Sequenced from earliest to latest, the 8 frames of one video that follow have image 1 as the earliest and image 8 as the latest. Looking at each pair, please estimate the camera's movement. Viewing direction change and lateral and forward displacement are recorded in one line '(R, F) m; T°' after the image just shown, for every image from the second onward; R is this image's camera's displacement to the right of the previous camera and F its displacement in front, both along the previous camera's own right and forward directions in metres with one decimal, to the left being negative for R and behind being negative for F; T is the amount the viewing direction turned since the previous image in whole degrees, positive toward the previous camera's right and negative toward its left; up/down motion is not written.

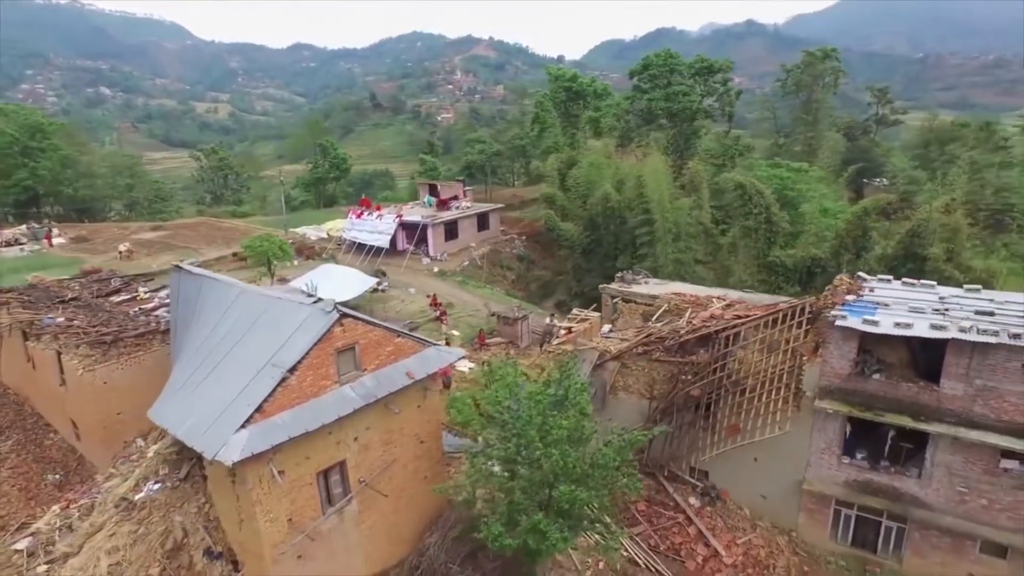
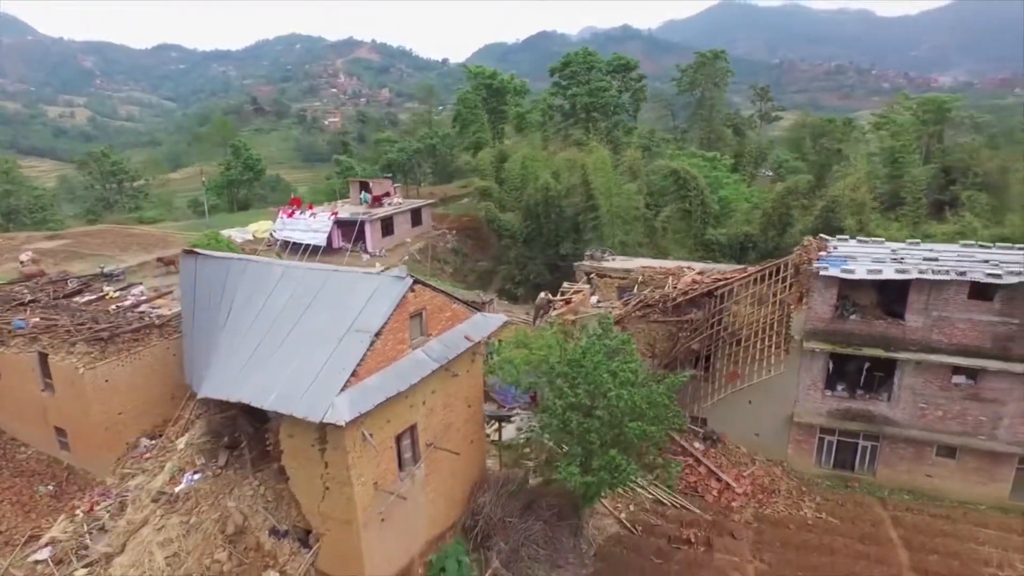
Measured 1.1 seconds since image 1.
(-3.2, -0.6) m; +10°
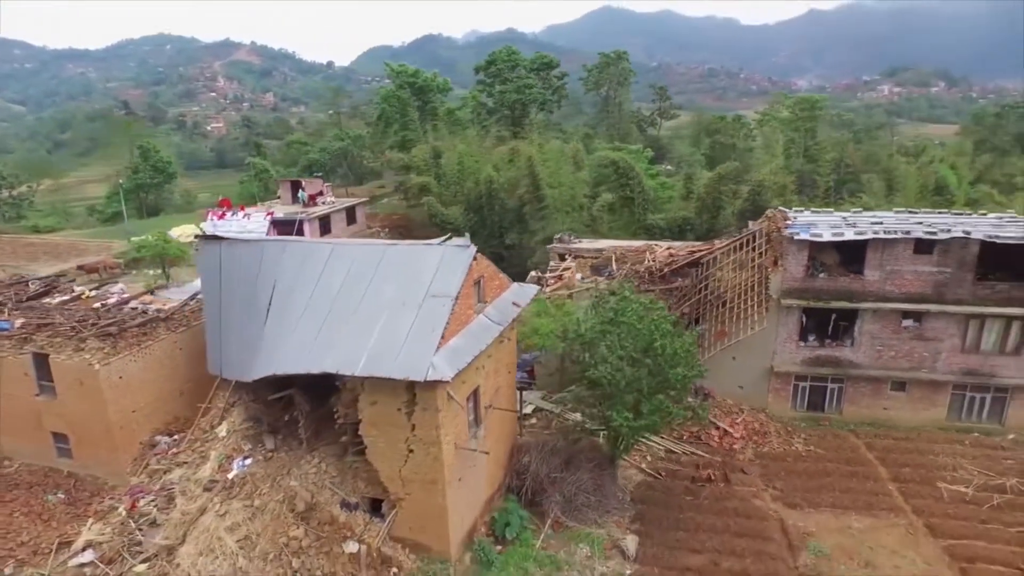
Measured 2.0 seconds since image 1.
(-3.2, -0.6) m; +10°
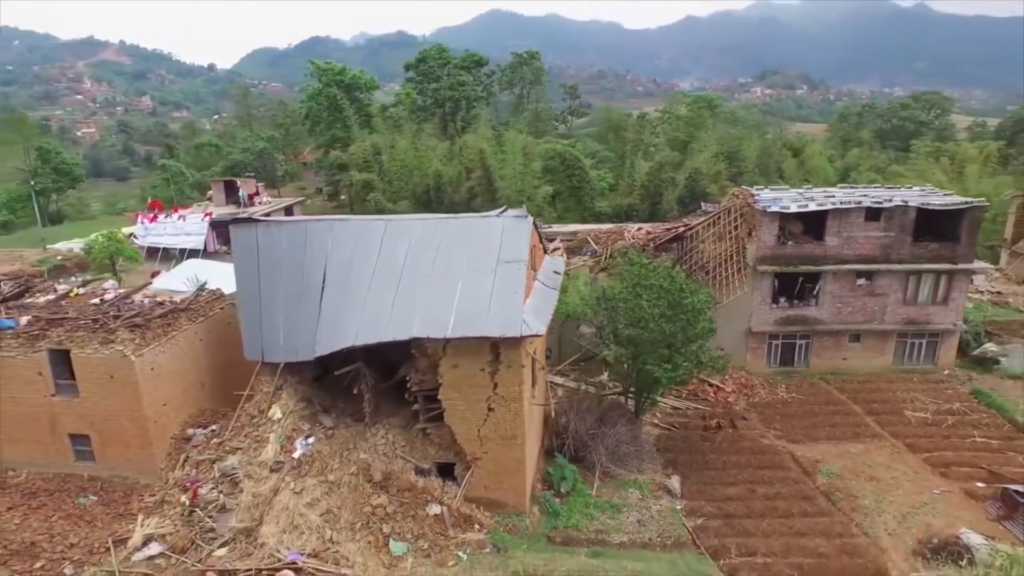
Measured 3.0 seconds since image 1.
(-3.3, -0.6) m; +9°
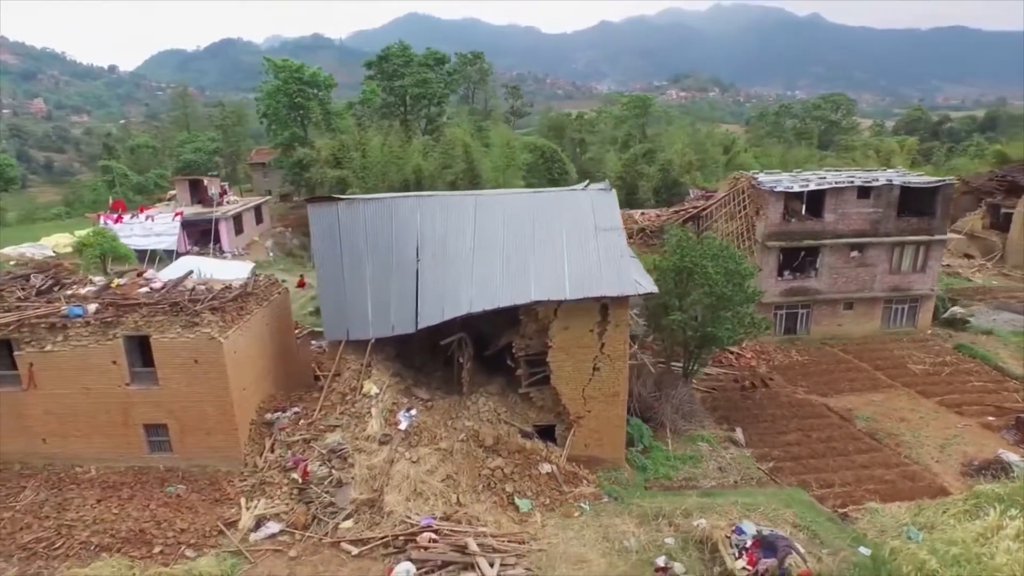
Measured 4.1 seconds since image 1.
(-3.7, -0.4) m; +7°
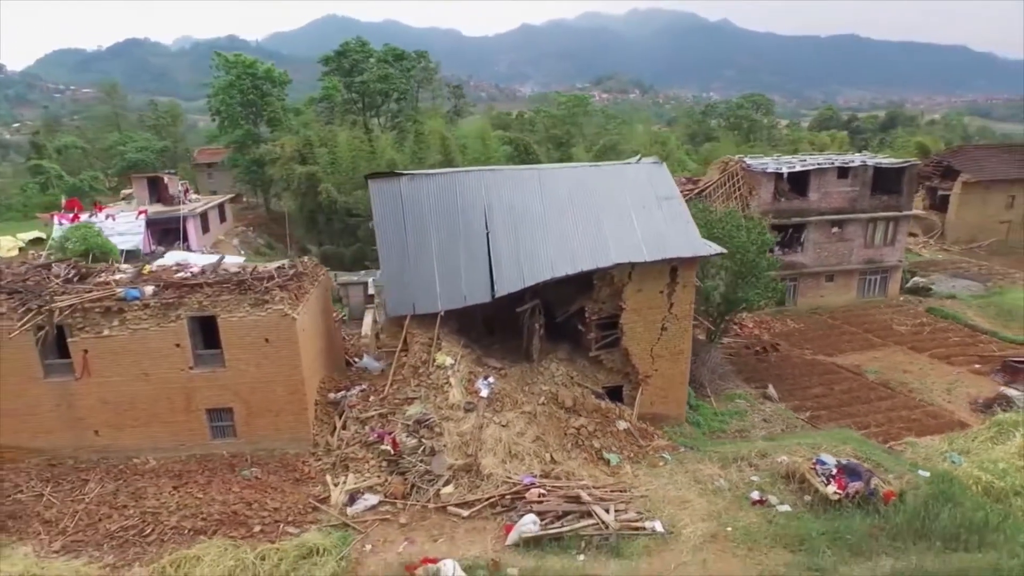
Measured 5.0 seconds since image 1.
(-3.2, -0.3) m; +7°
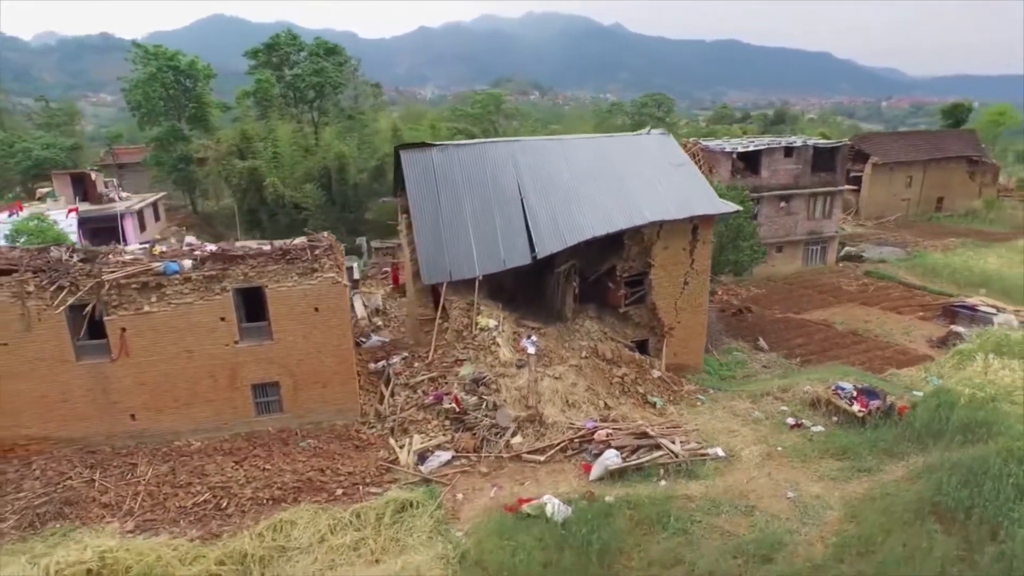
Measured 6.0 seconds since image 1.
(-3.0, -0.4) m; +9°
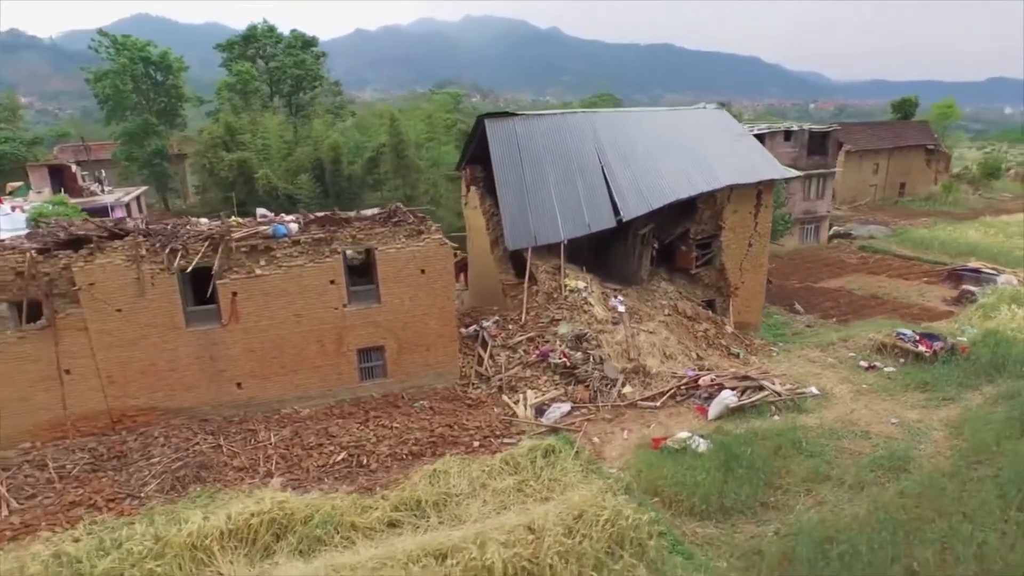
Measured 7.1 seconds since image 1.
(-3.4, -0.3) m; +5°
